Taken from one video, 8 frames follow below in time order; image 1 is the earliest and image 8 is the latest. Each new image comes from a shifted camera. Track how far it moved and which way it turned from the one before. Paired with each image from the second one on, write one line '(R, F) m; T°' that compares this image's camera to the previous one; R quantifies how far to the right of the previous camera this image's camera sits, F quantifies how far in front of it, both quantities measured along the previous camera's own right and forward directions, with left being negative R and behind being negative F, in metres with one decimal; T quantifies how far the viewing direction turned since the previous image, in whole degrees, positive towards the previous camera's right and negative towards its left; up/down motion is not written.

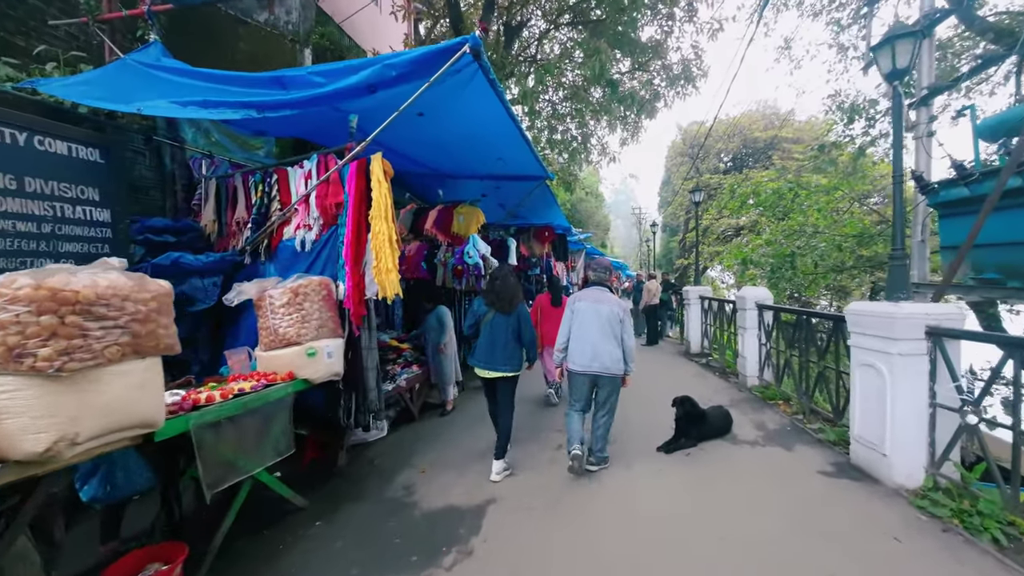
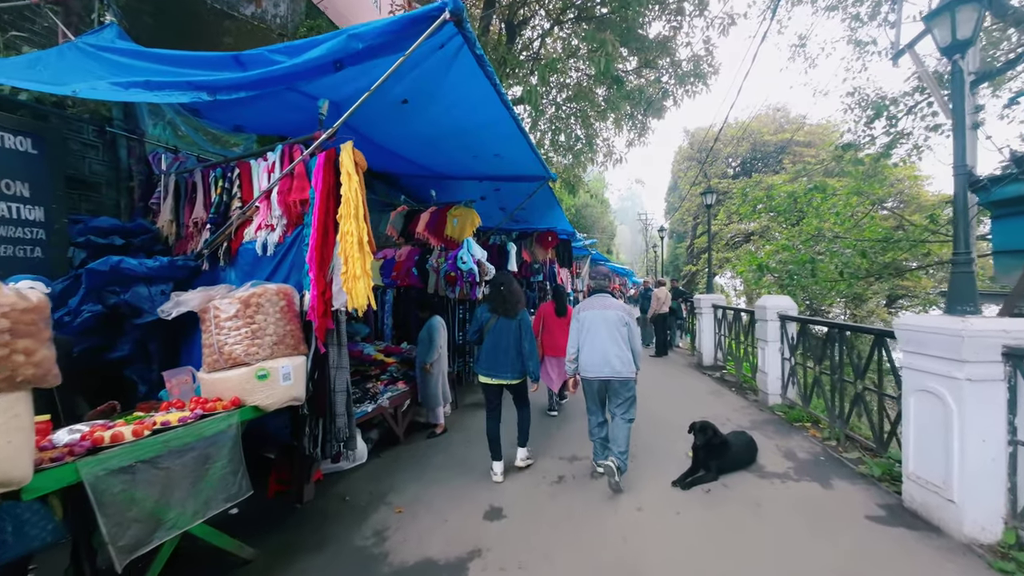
(+0.1, +0.5) m; -1°
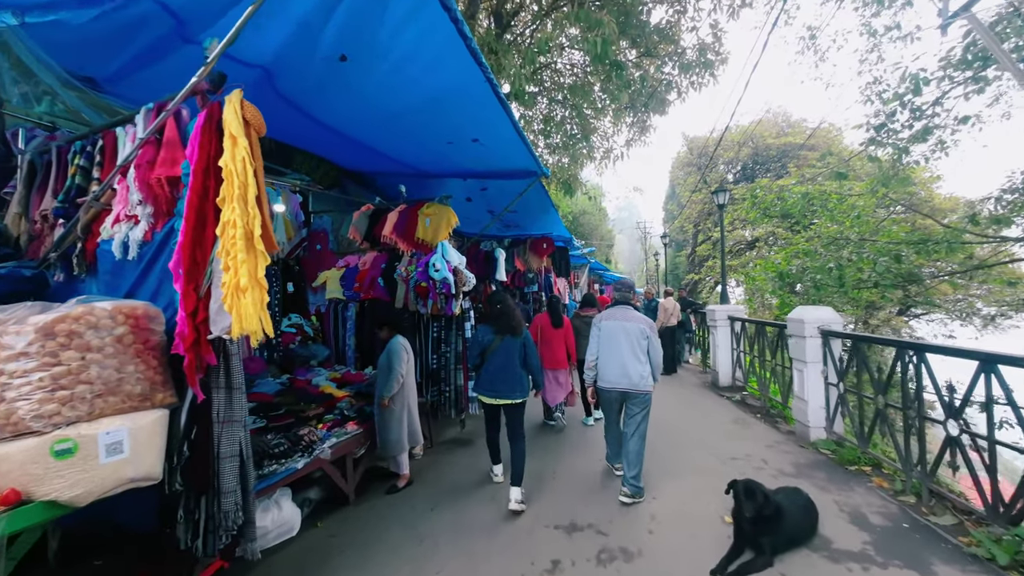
(+0.2, +0.9) m; 0°
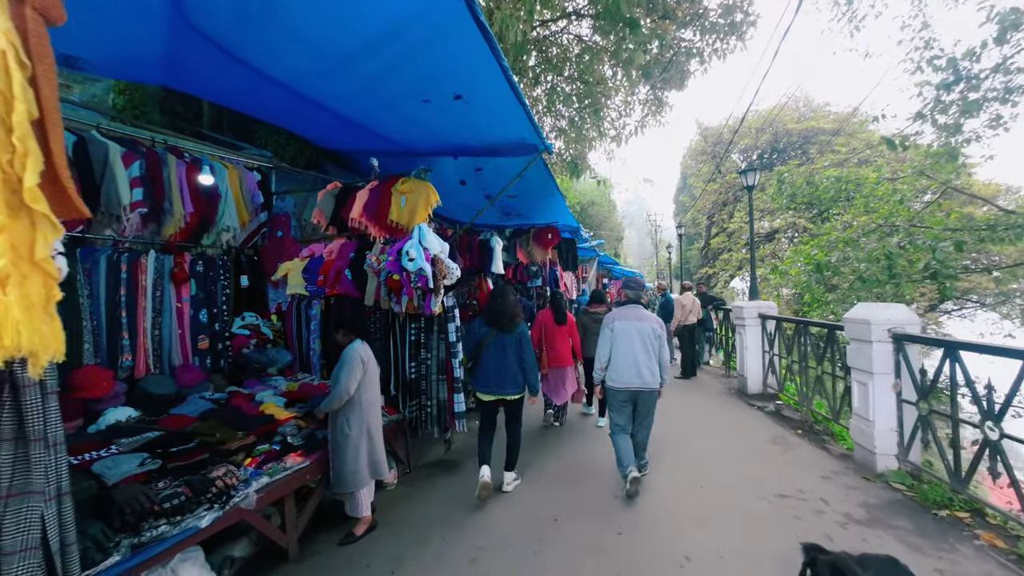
(+0.1, +0.8) m; -1°
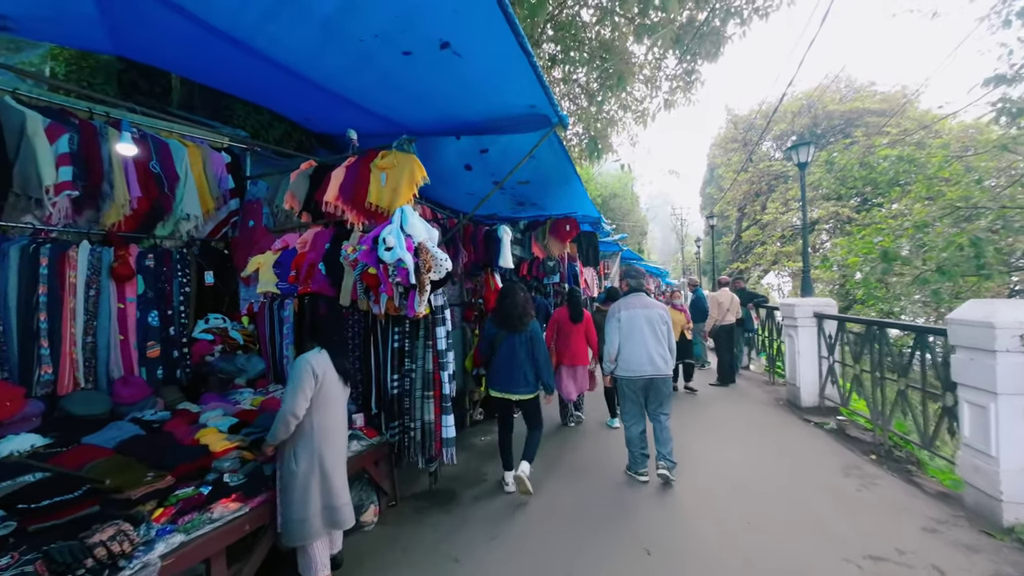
(+0.1, +0.7) m; -3°
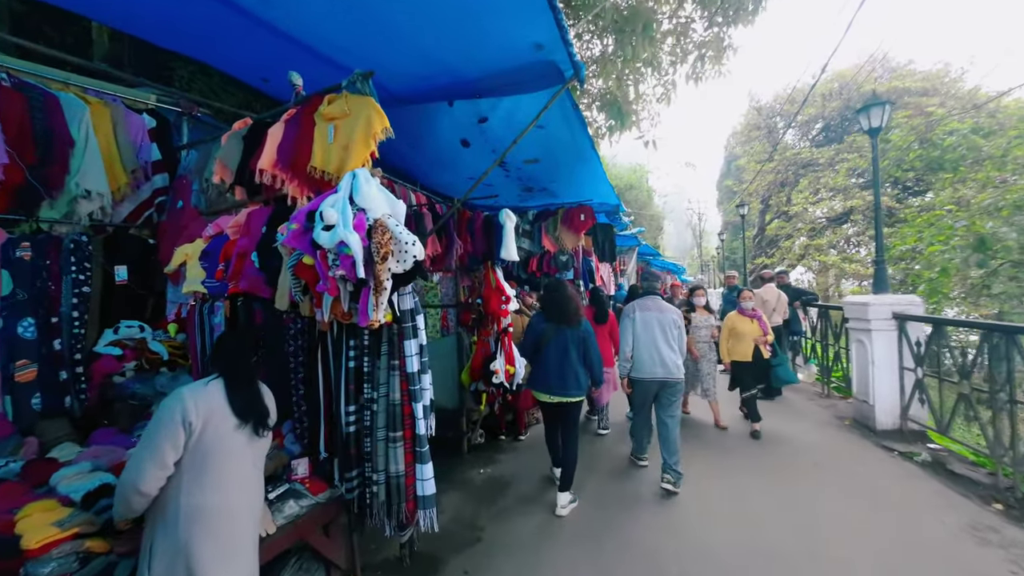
(+0.1, +0.9) m; -2°
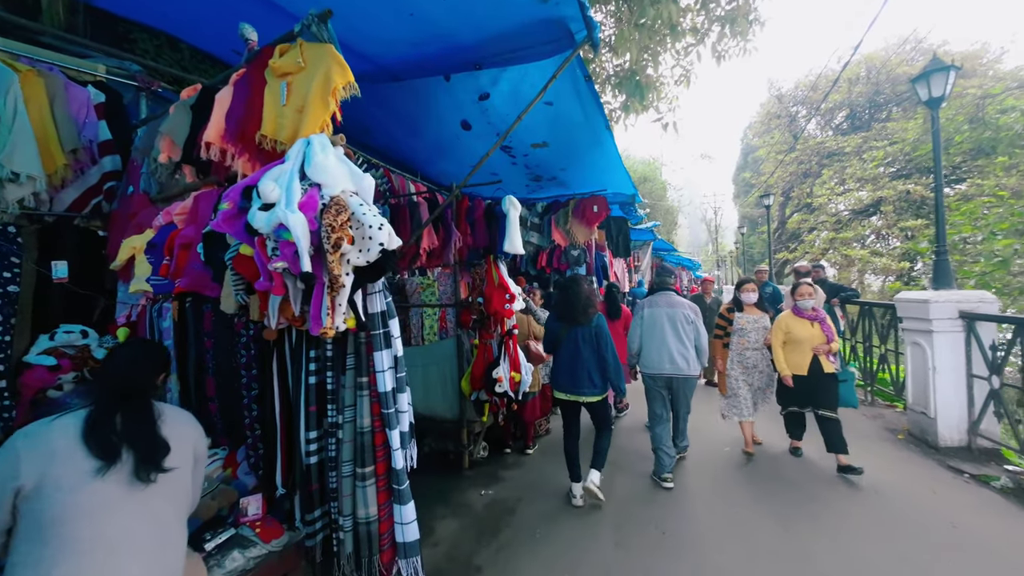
(+0.1, +0.5) m; -2°
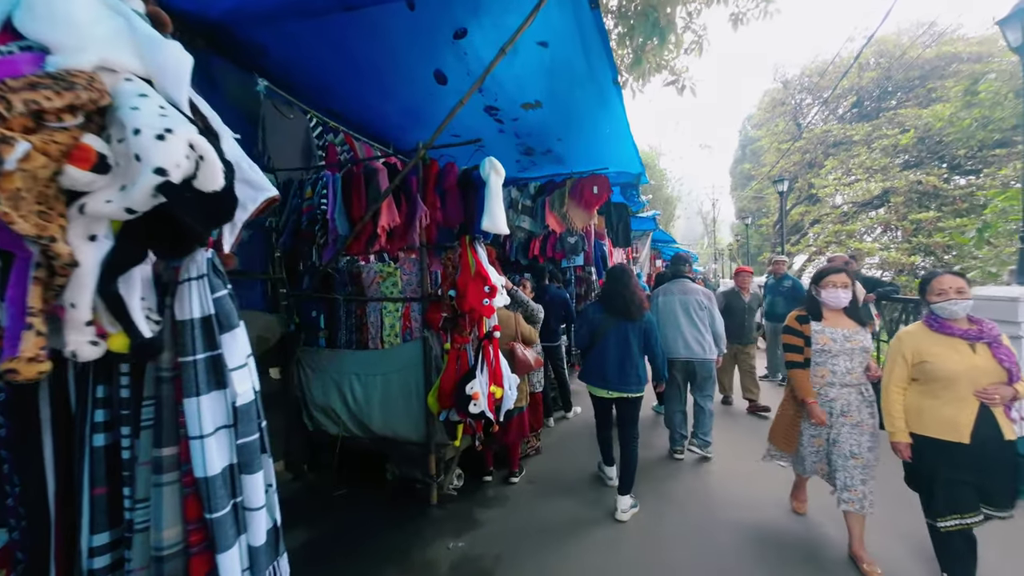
(+0.1, +0.8) m; +1°
